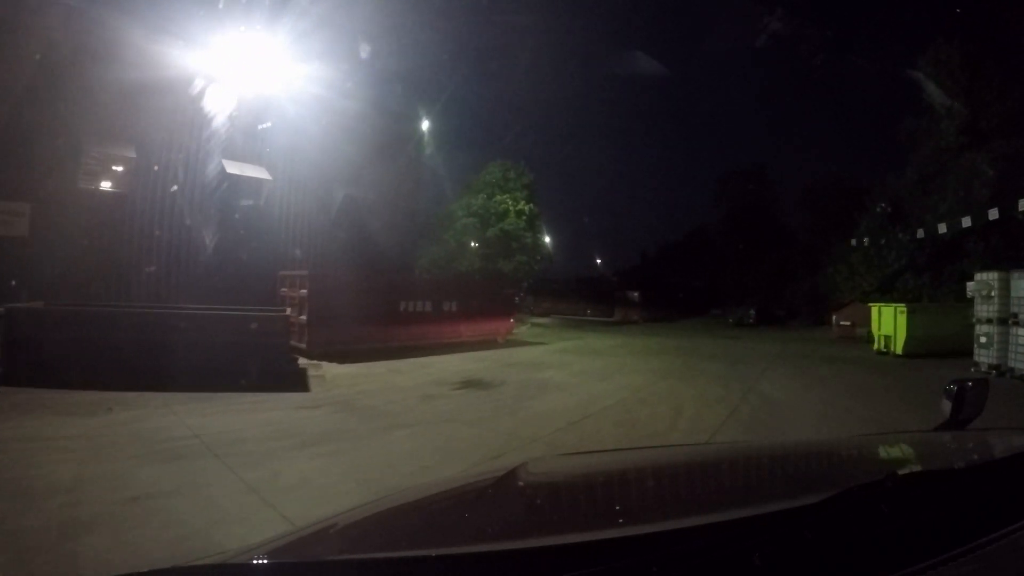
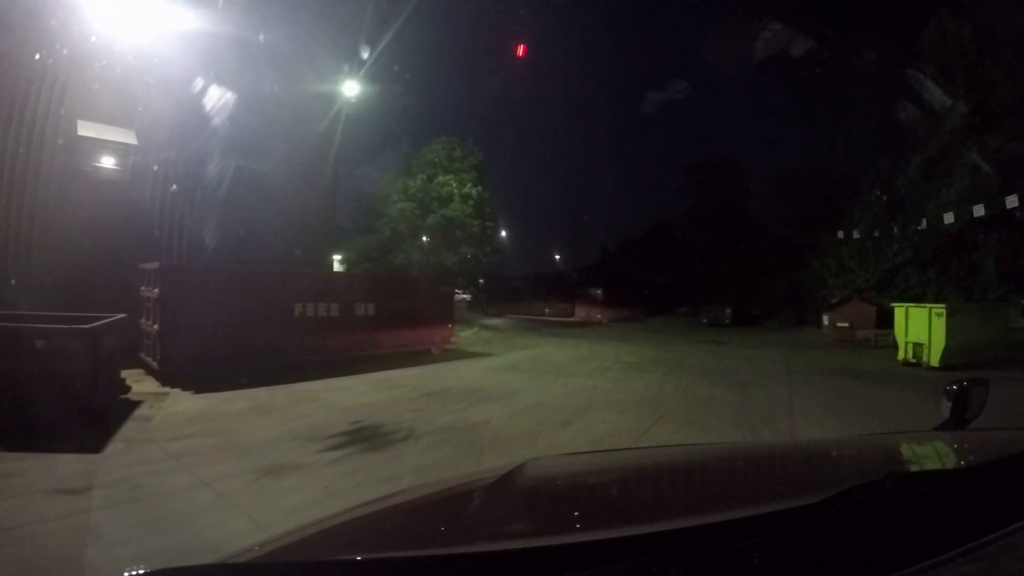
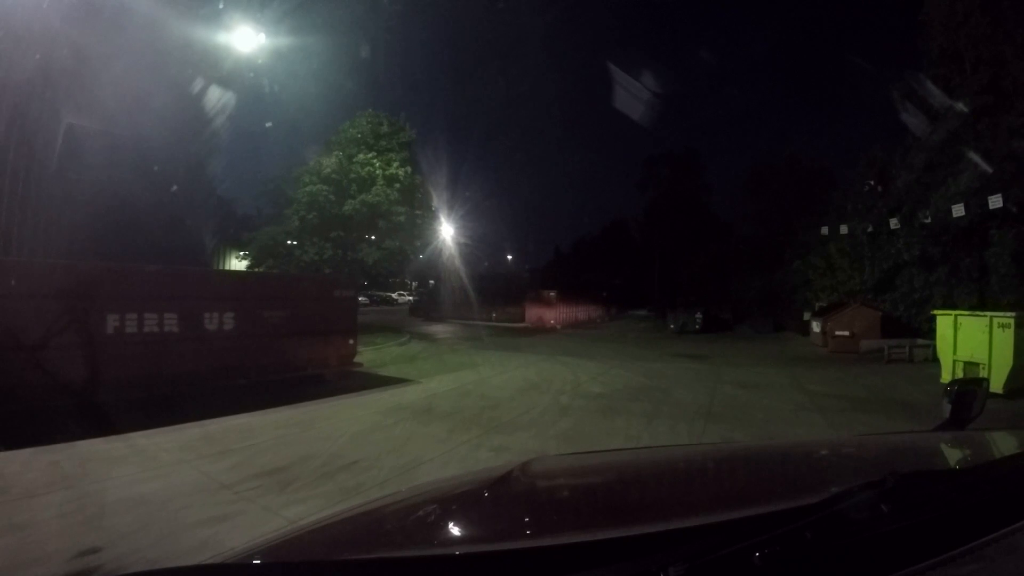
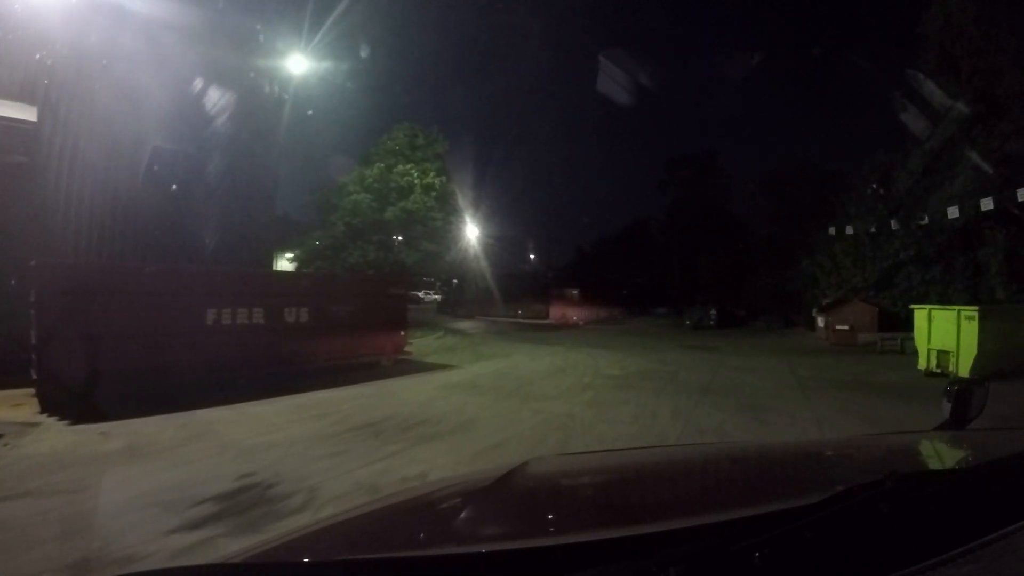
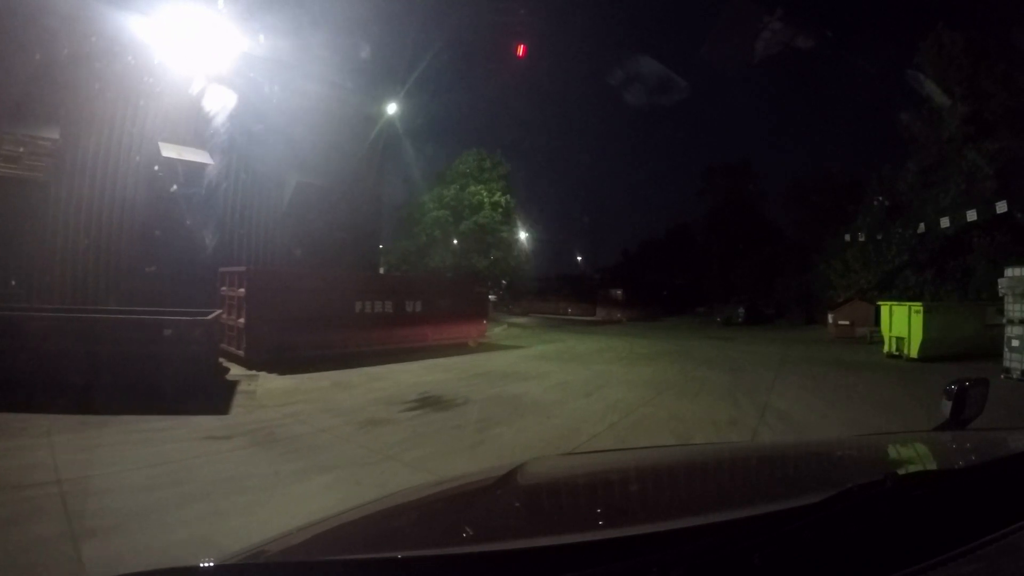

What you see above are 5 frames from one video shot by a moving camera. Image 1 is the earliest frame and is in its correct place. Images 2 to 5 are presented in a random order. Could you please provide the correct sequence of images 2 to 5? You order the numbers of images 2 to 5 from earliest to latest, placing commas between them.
5, 2, 4, 3
